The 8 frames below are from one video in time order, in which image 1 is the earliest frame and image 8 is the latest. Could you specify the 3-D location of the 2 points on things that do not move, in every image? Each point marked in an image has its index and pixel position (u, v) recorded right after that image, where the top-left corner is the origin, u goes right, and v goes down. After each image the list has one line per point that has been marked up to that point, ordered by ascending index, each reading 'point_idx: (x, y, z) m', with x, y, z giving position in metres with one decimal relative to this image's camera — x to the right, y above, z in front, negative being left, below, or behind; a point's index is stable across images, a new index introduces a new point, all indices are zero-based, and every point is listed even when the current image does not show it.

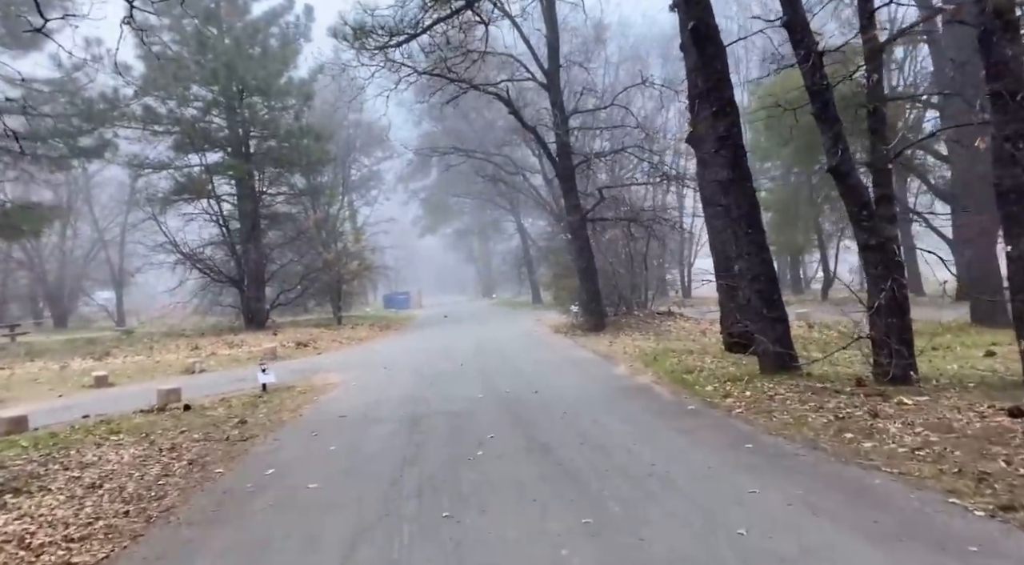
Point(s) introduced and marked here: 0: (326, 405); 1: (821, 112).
0: (-2.4, -1.5, +11.3) m
1: (+3.0, +1.6, +8.6) m
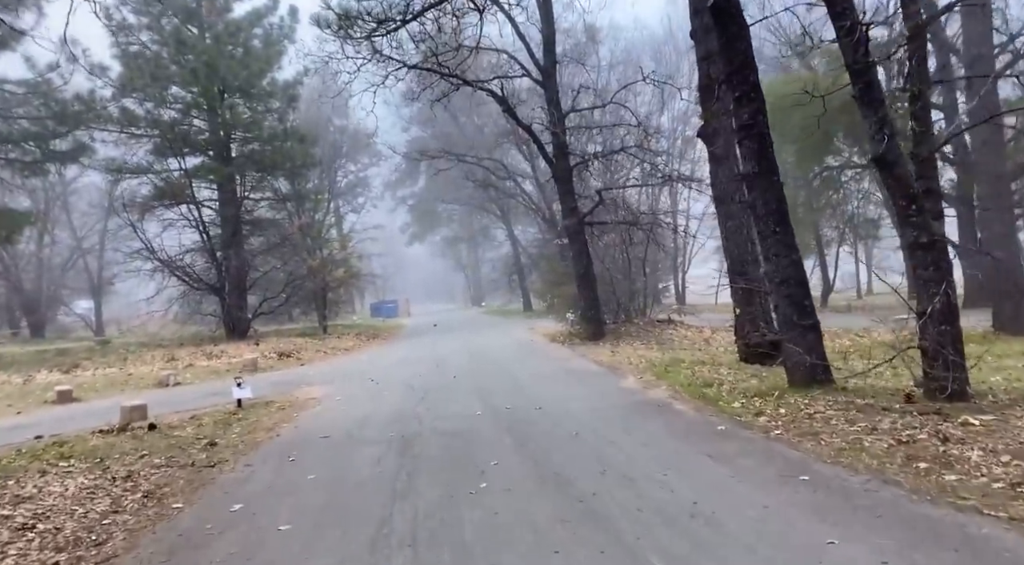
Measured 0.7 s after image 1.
0: (-2.4, -1.6, +10.2) m
1: (+3.0, +1.6, +7.6) m
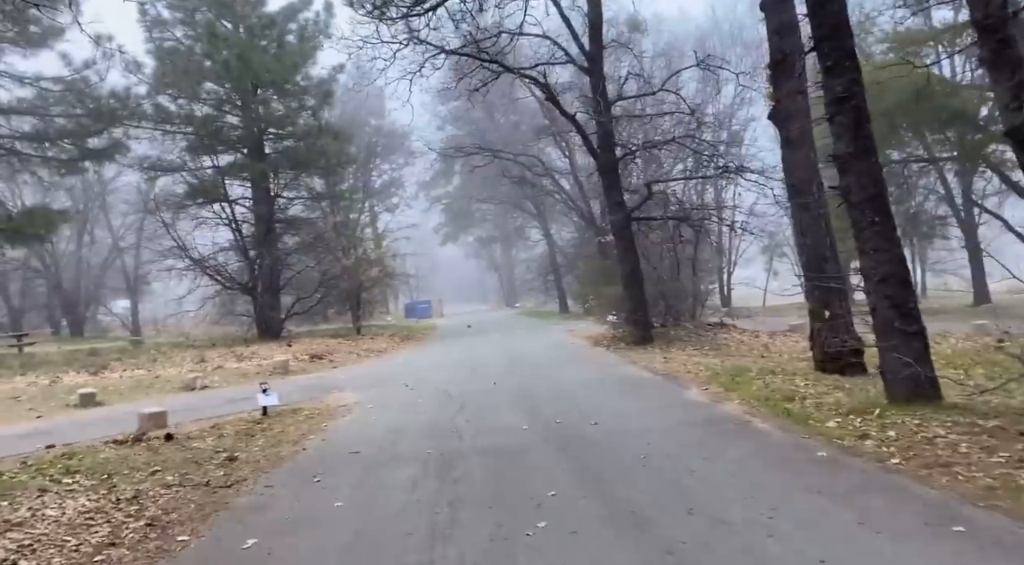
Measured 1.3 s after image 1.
0: (-1.8, -1.6, +9.3) m
1: (+3.4, +1.6, +6.5) m
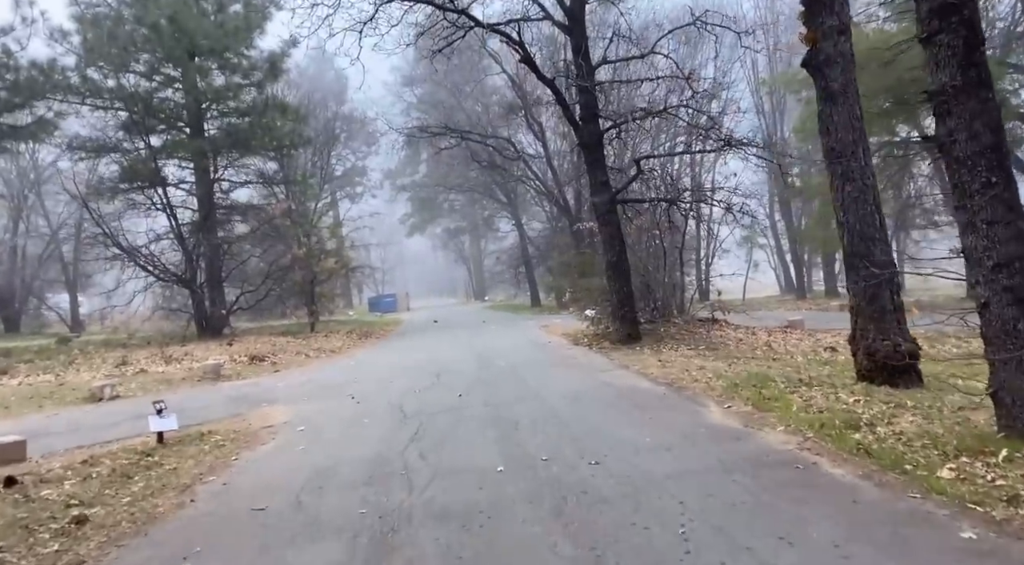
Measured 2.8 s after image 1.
0: (-2.1, -1.5, +6.9) m
1: (+3.3, +1.7, +4.3) m
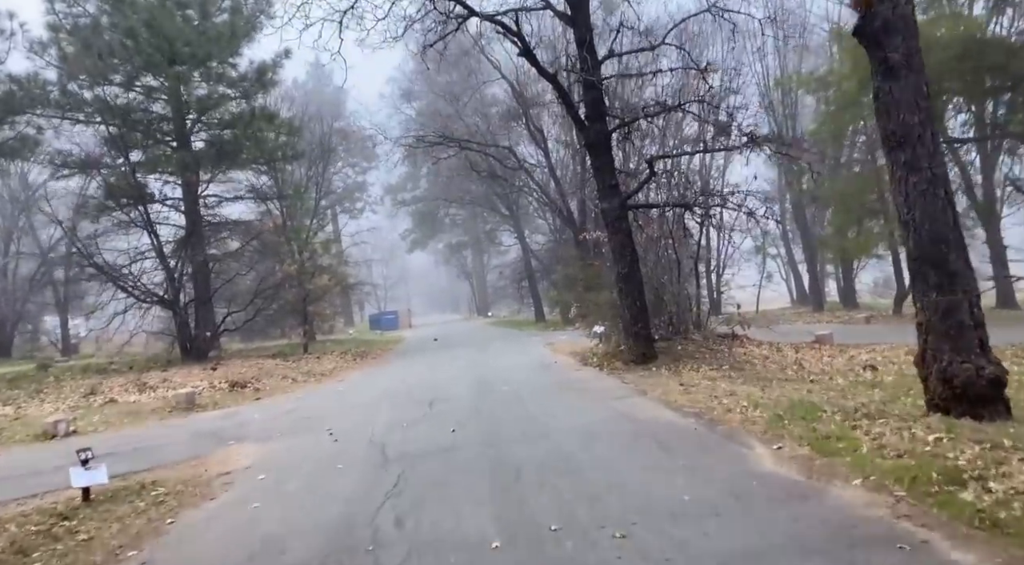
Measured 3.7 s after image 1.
0: (-2.1, -1.6, +5.4) m
1: (+3.2, +1.7, +2.8) m
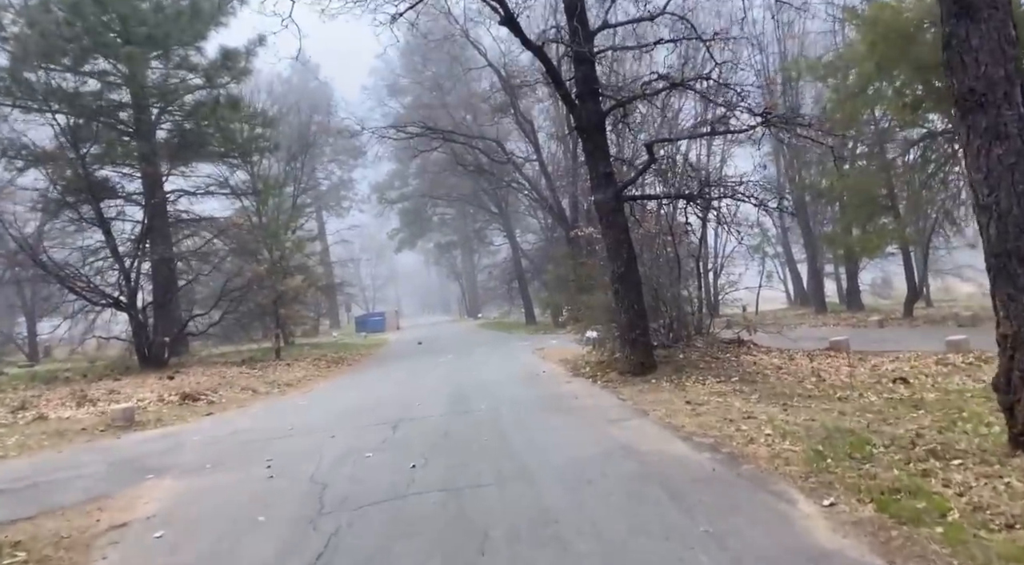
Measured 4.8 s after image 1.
0: (-2.3, -1.6, +3.8) m
1: (+3.1, +1.7, +1.2) m
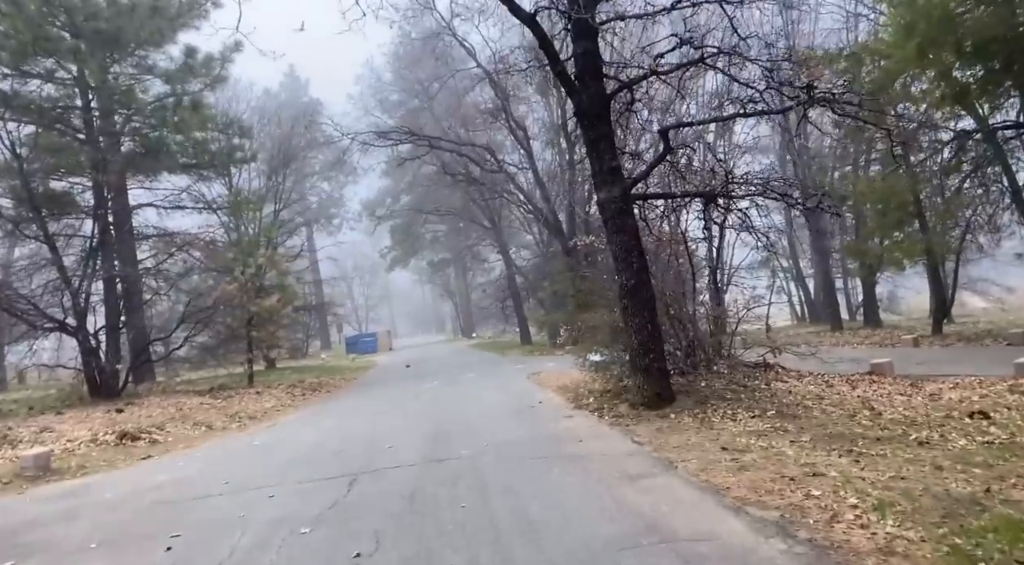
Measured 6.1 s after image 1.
0: (-2.3, -1.7, +1.7) m
1: (+3.0, +1.7, -0.8) m
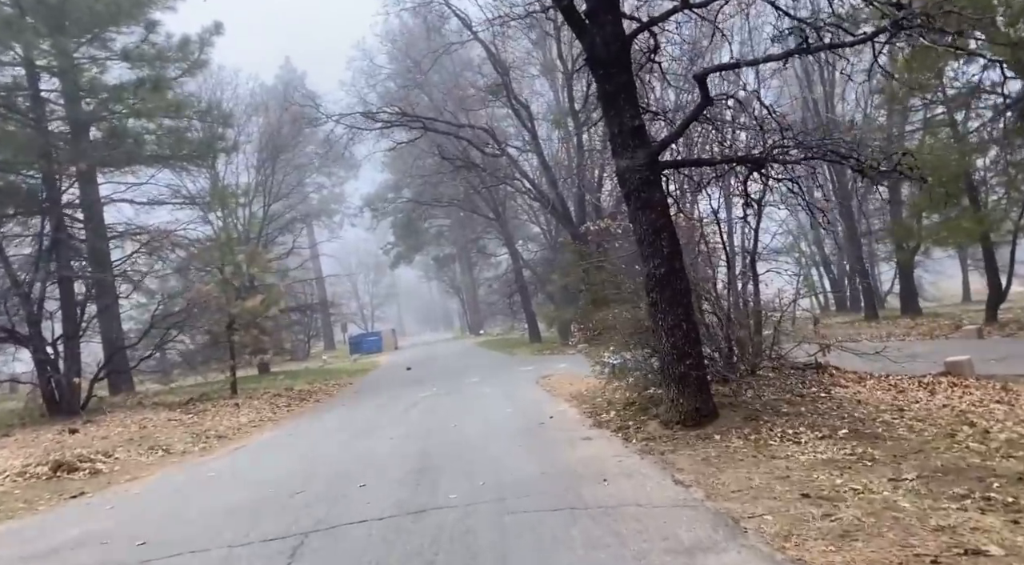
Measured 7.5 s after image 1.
0: (-2.4, -1.7, -0.4) m
1: (+2.8, +1.8, -3.0) m
